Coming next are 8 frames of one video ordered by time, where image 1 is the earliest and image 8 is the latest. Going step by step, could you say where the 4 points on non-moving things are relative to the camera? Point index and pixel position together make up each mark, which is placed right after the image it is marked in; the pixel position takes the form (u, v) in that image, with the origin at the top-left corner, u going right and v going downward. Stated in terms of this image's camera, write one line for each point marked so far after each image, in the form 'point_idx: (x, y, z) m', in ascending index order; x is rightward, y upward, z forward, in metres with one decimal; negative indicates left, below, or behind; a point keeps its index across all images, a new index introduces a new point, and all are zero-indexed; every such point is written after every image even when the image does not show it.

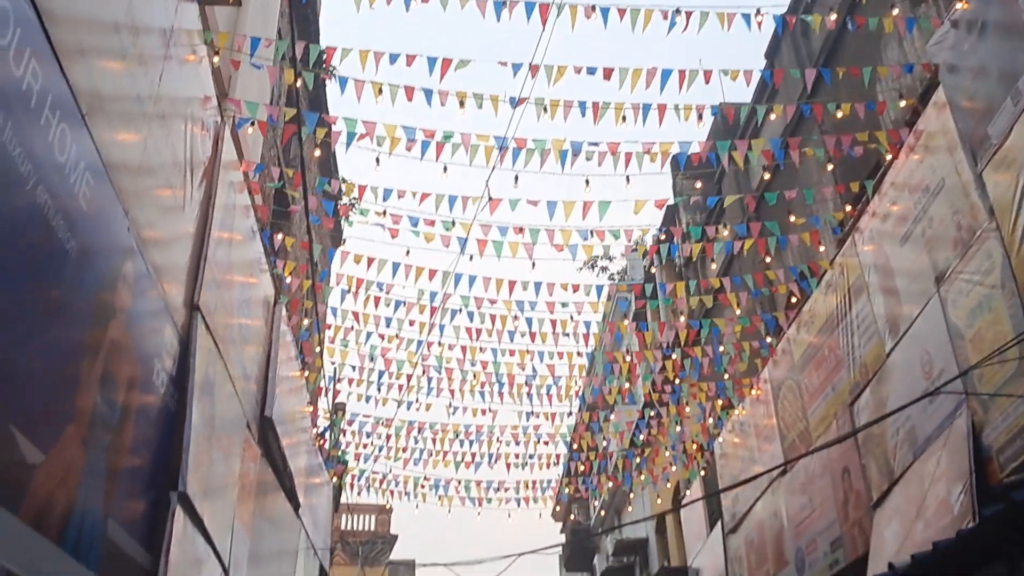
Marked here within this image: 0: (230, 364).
0: (-2.4, -0.7, +7.3) m
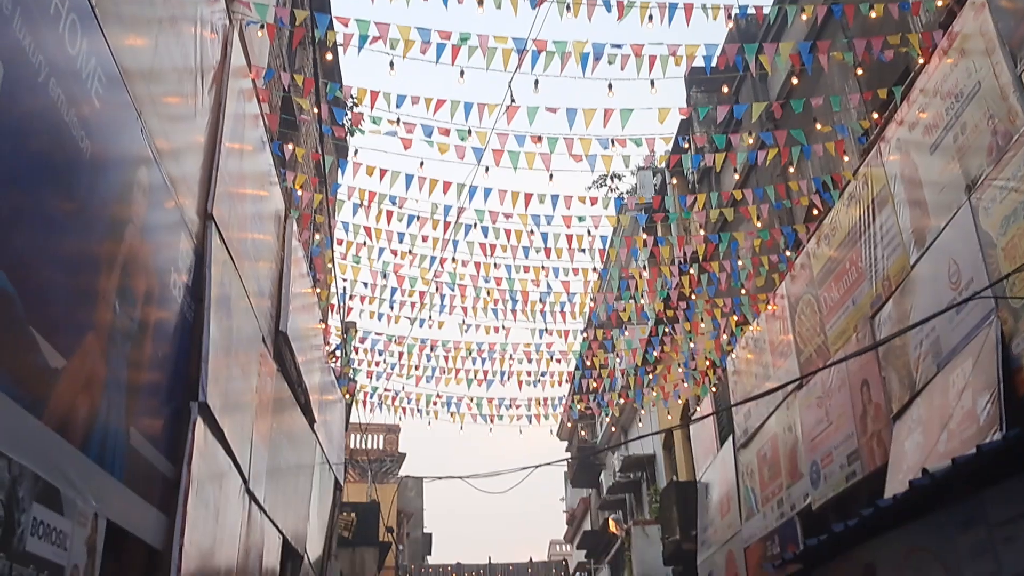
0: (-2.2, +0.1, +7.2) m
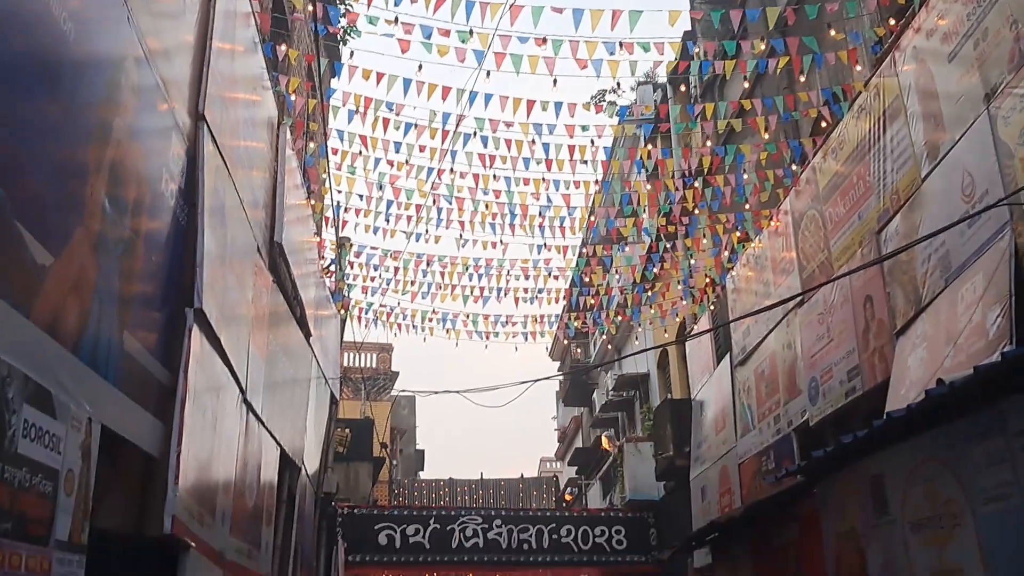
0: (-2.2, +0.8, +7.0) m
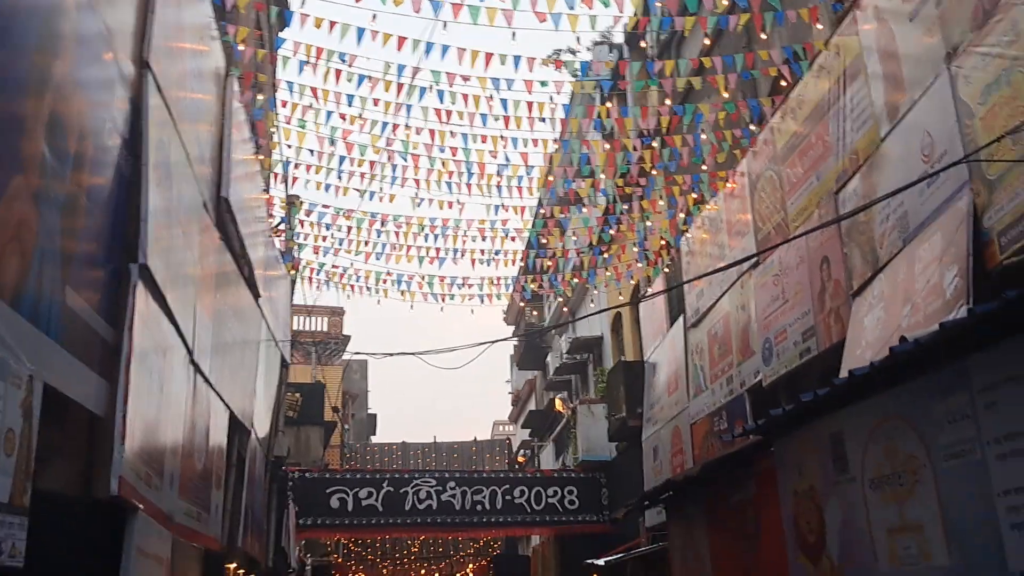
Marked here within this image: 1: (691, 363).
0: (-2.5, +1.2, +6.7) m
1: (+2.3, -1.0, +11.3) m
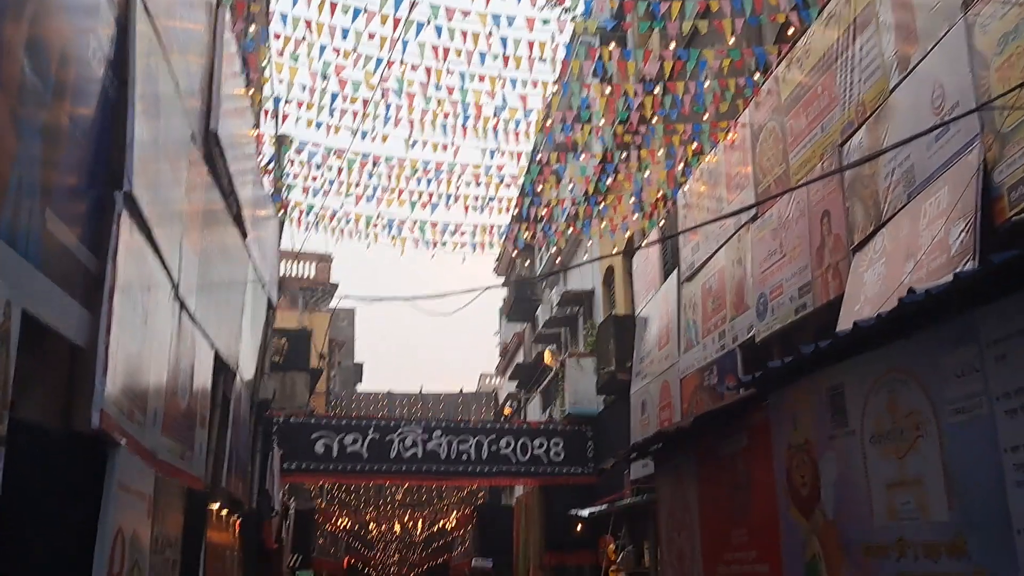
0: (-2.5, +1.6, +6.4) m
1: (+2.2, -0.4, +11.2) m
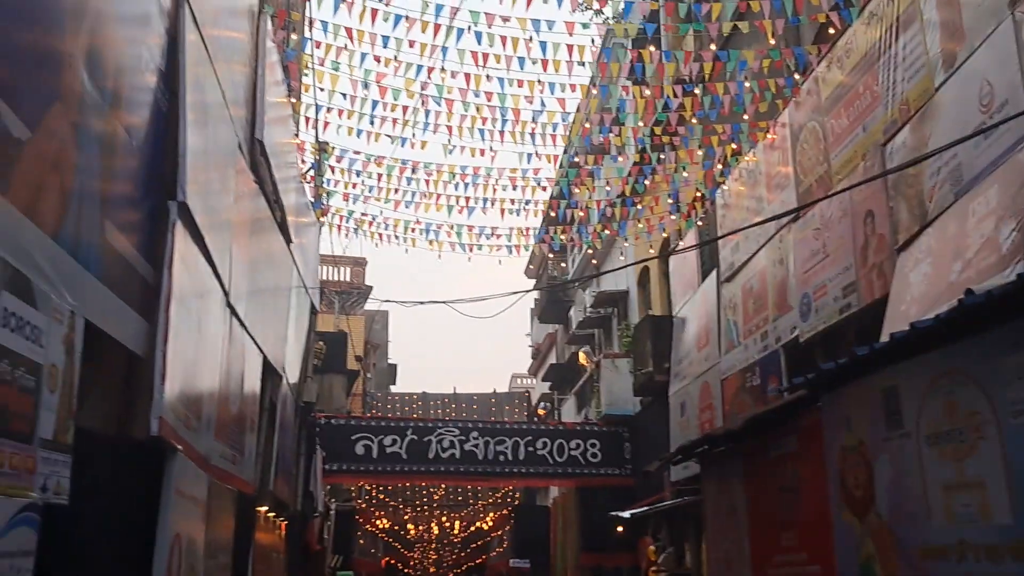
0: (-2.2, +1.6, +6.5) m
1: (+2.7, -0.4, +11.1) m
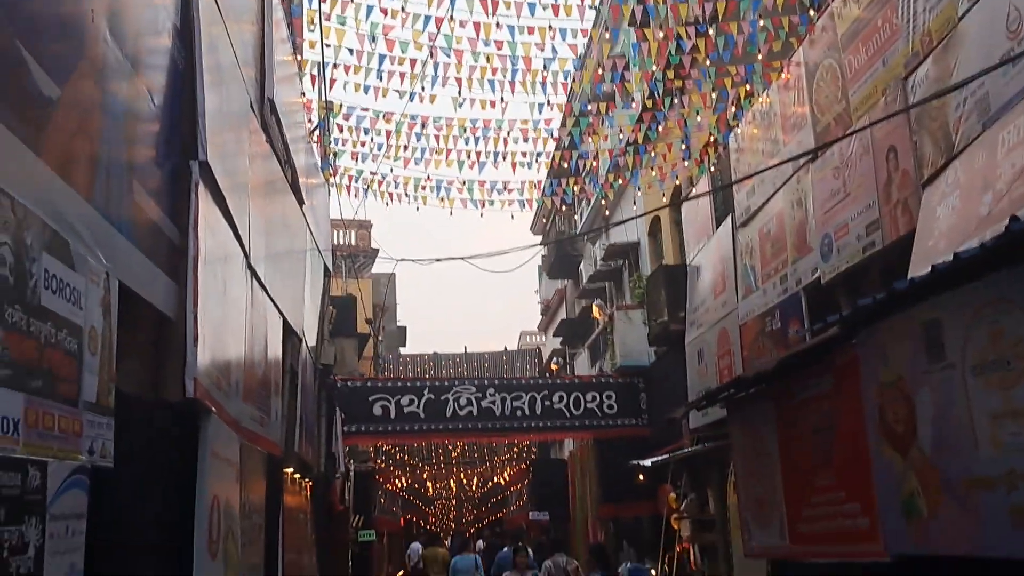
0: (-2.1, +1.9, +6.4) m
1: (+2.9, +0.3, +11.1) m
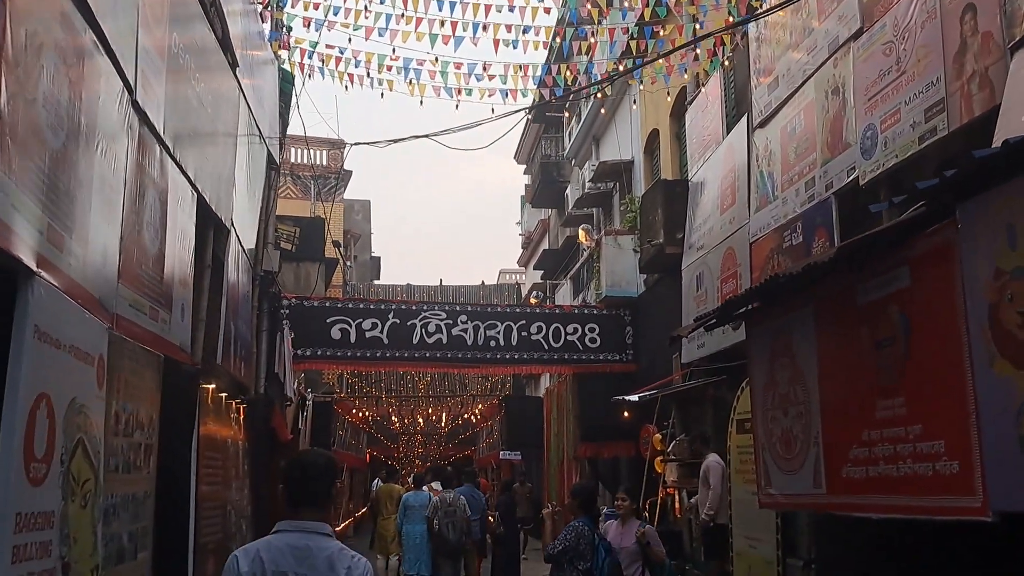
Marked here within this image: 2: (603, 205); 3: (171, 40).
0: (-2.2, +2.7, +4.7) m
1: (+2.7, +1.3, +9.5) m
2: (+1.9, +1.7, +18.2) m
3: (-2.4, +1.7, +6.0) m
